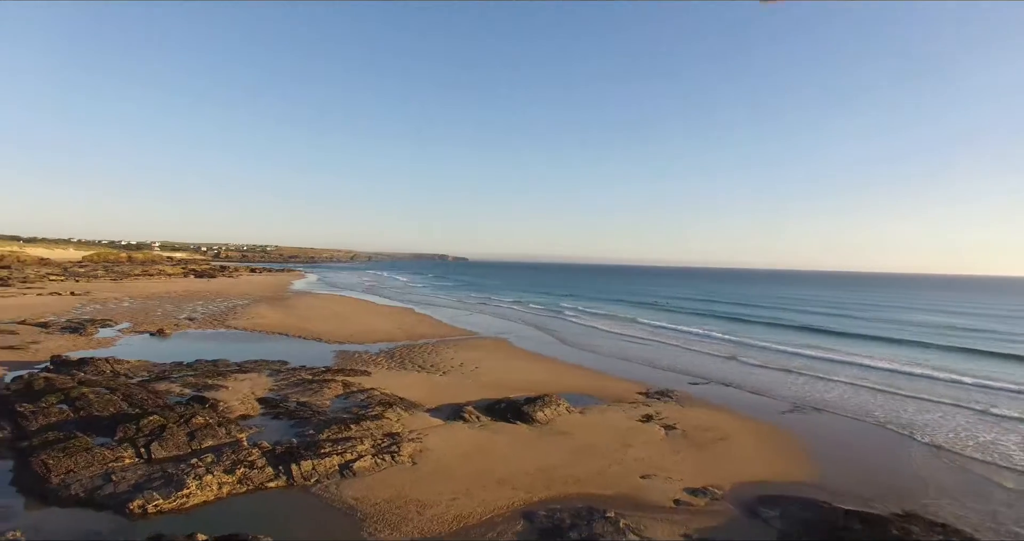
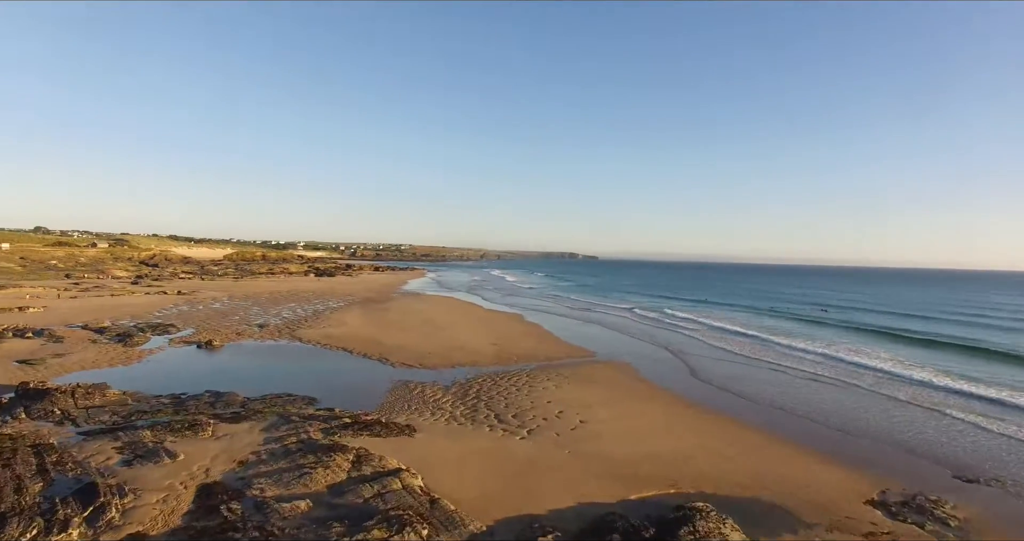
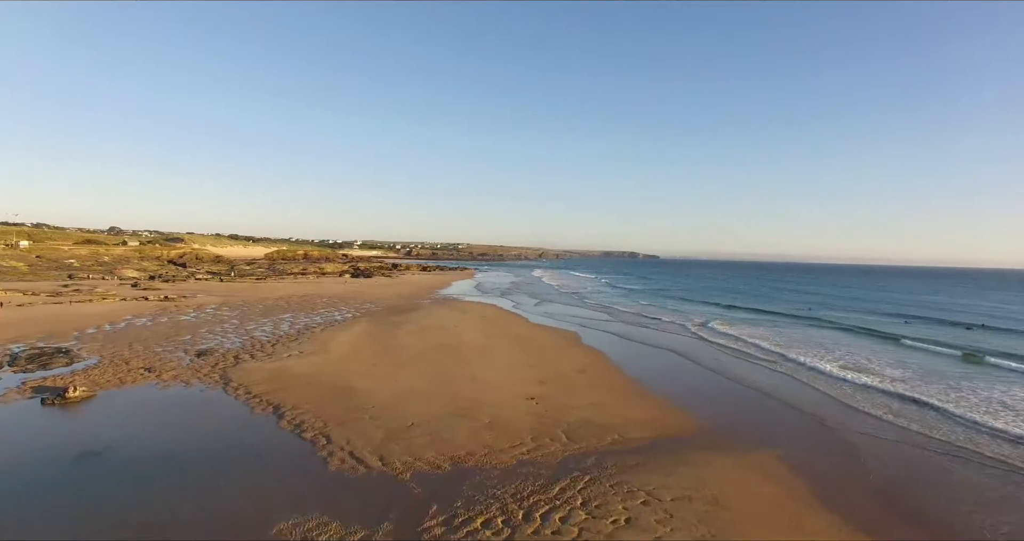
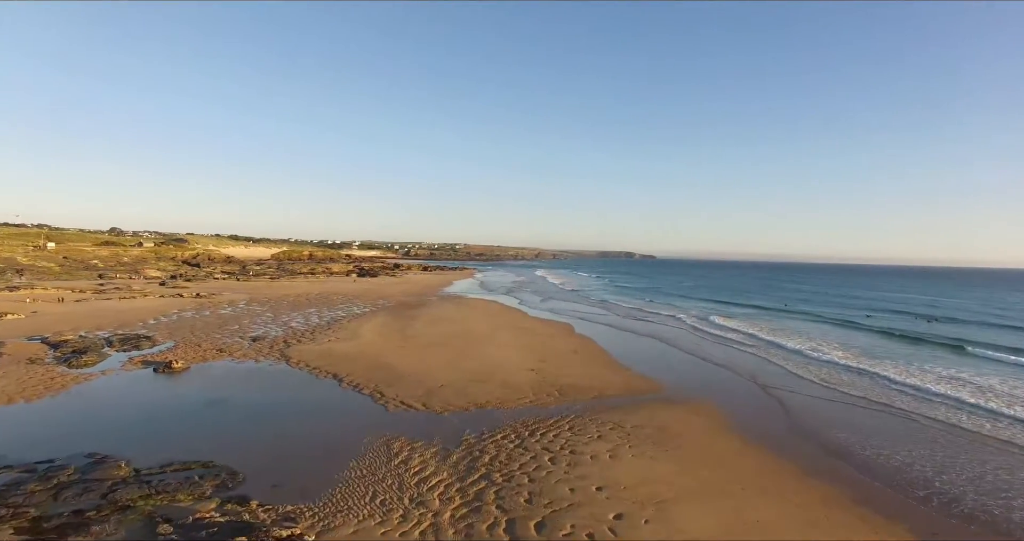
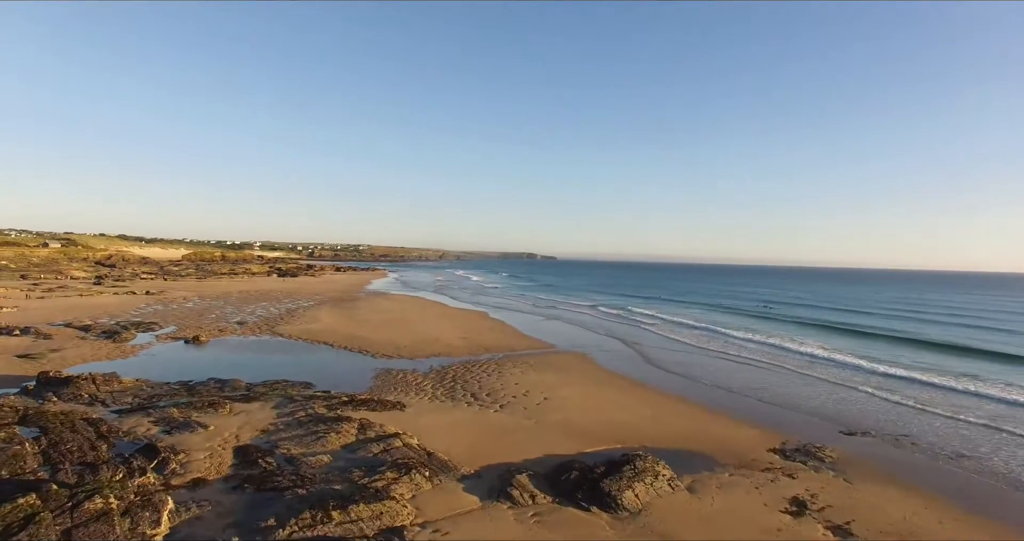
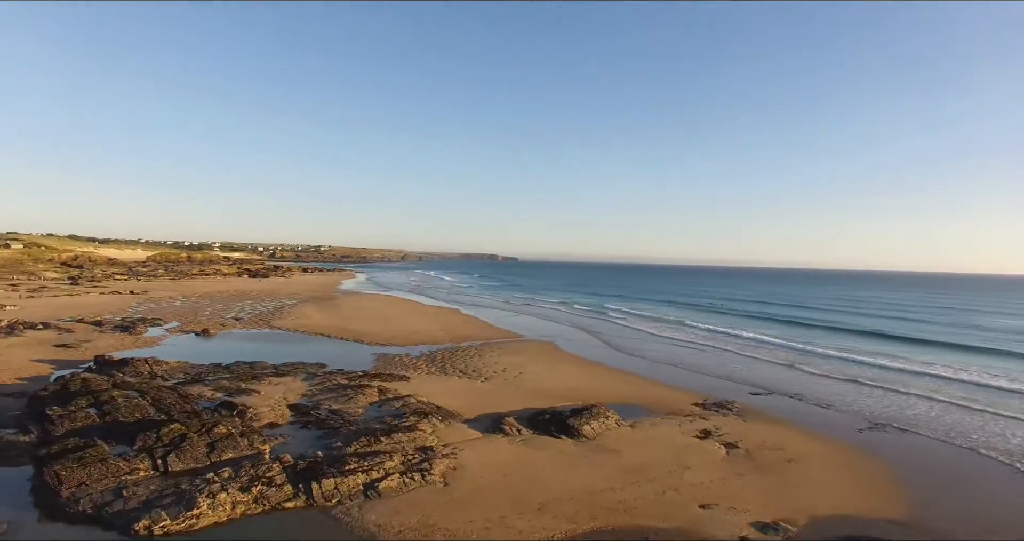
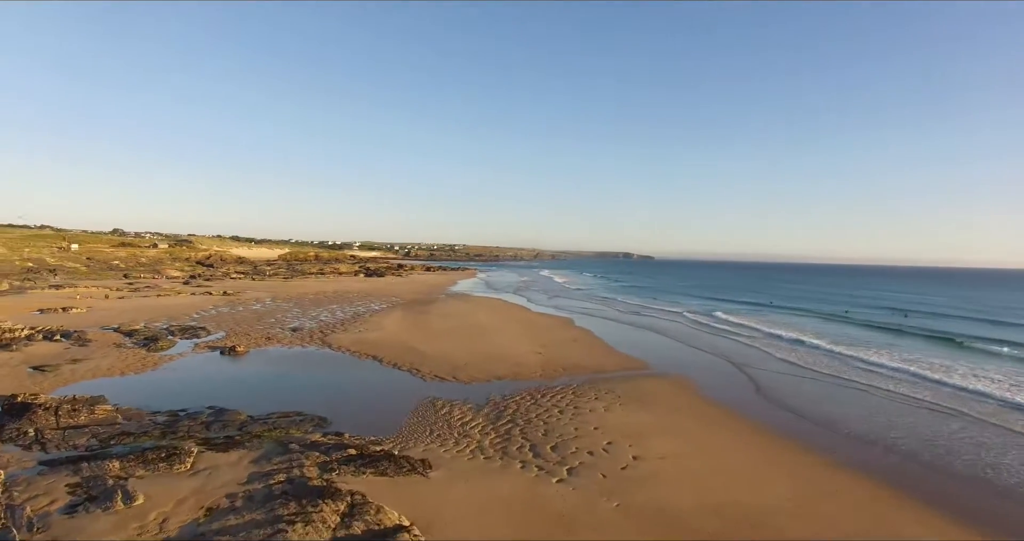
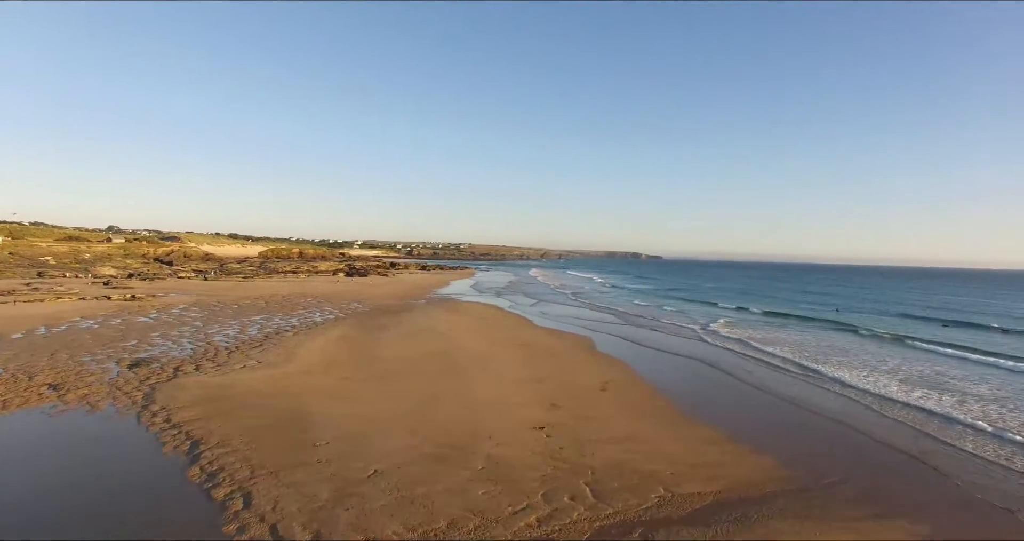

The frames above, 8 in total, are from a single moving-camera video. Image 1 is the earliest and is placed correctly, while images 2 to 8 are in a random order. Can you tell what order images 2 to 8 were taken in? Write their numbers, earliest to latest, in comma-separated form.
6, 5, 2, 7, 4, 3, 8
